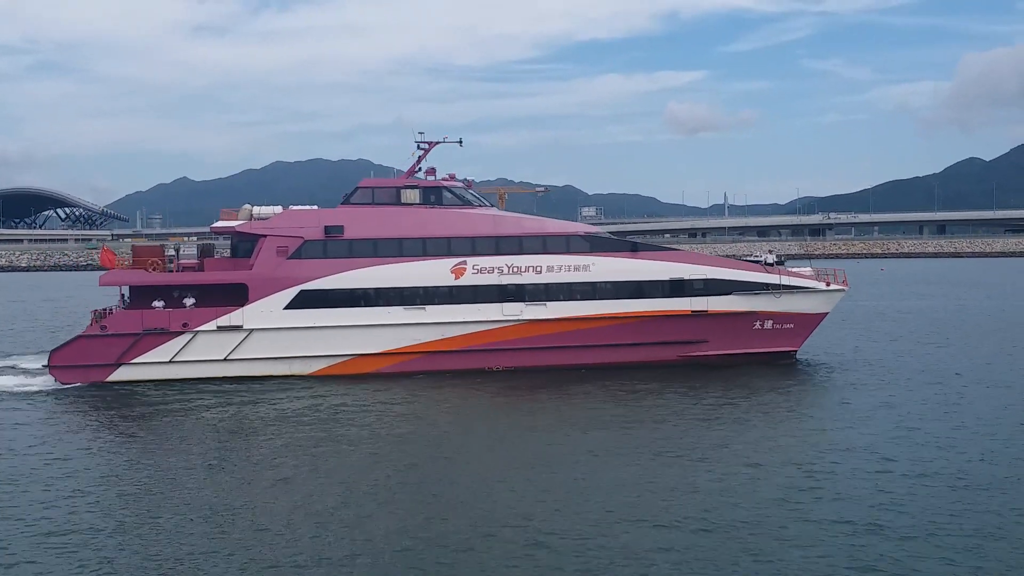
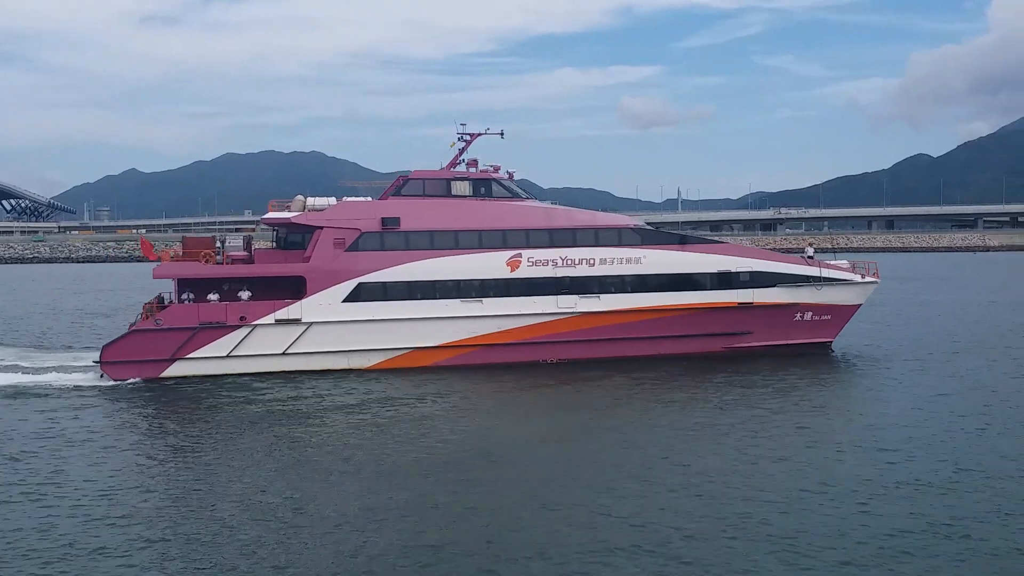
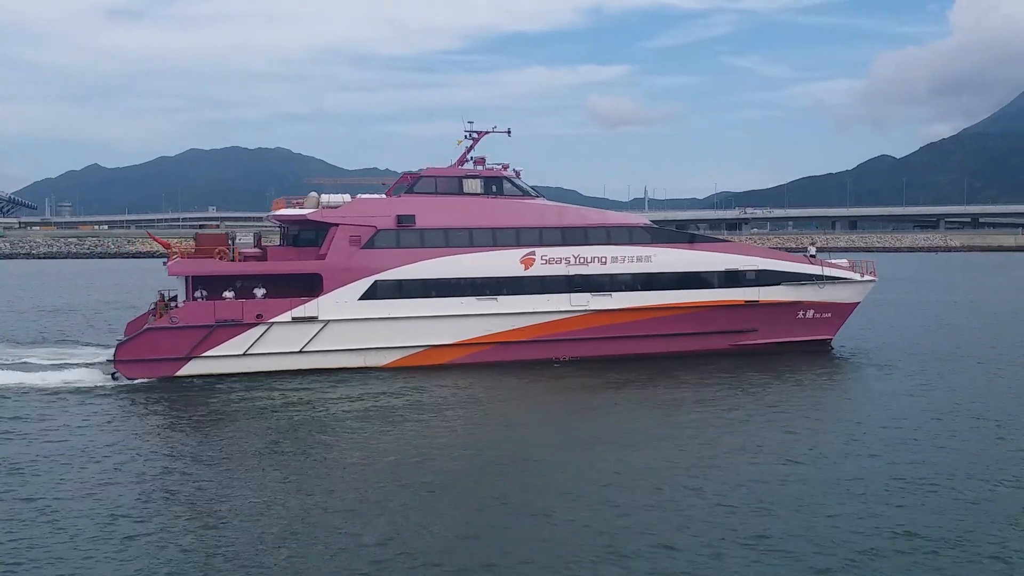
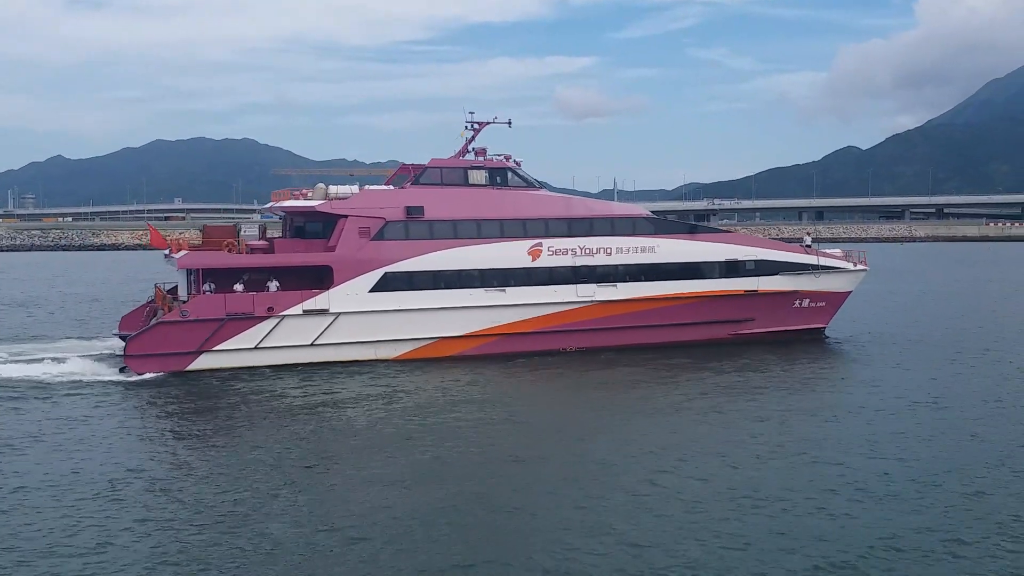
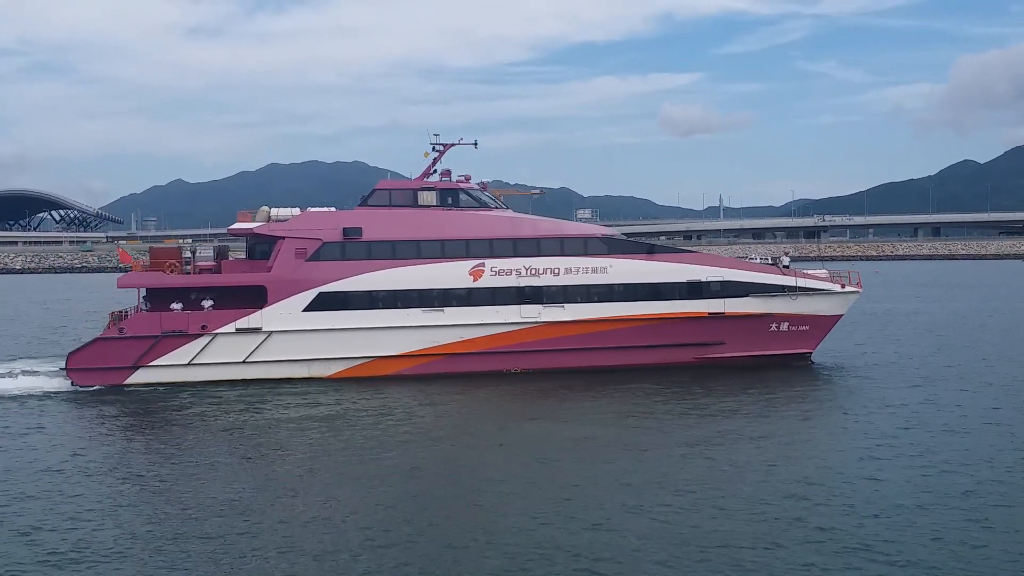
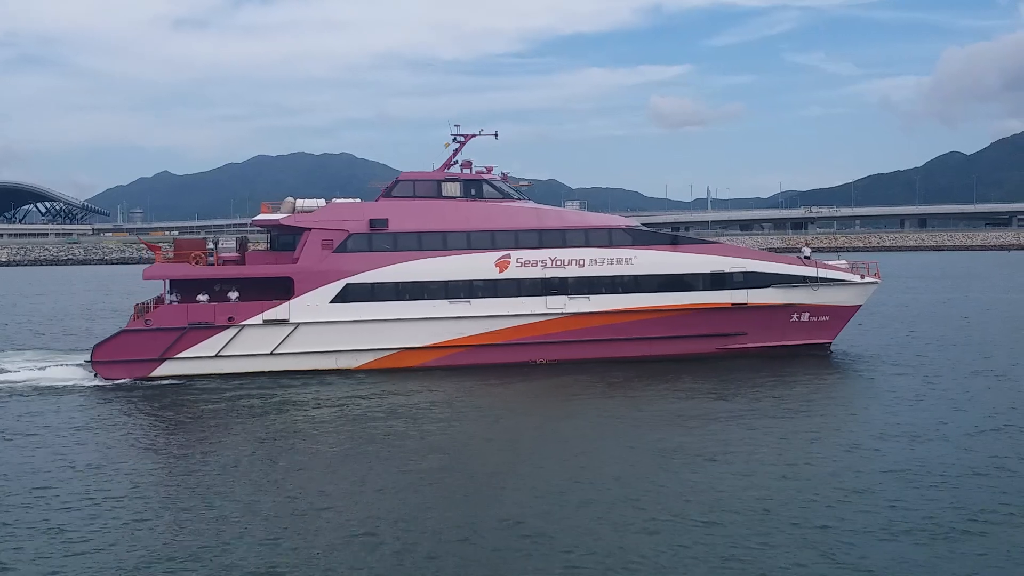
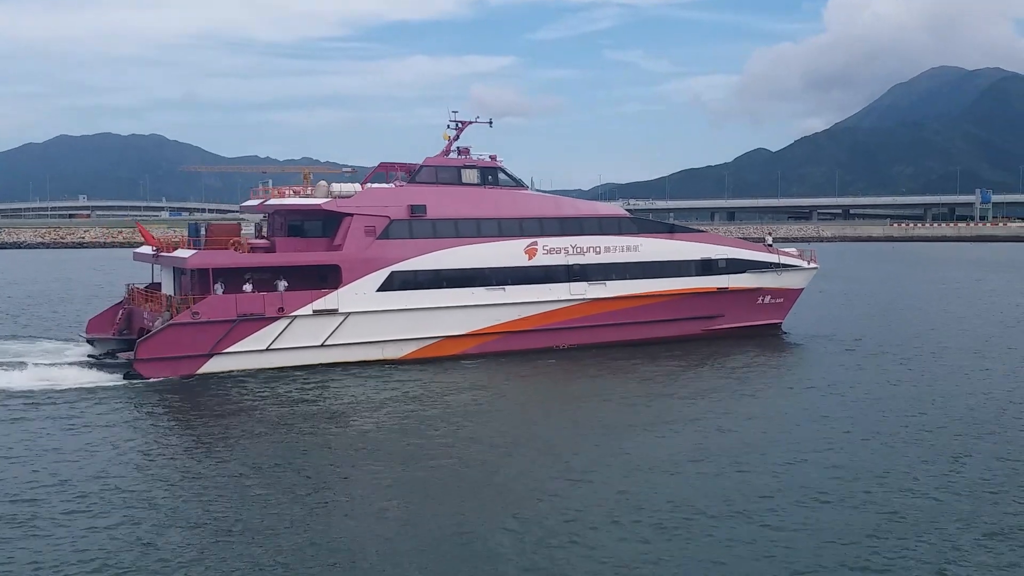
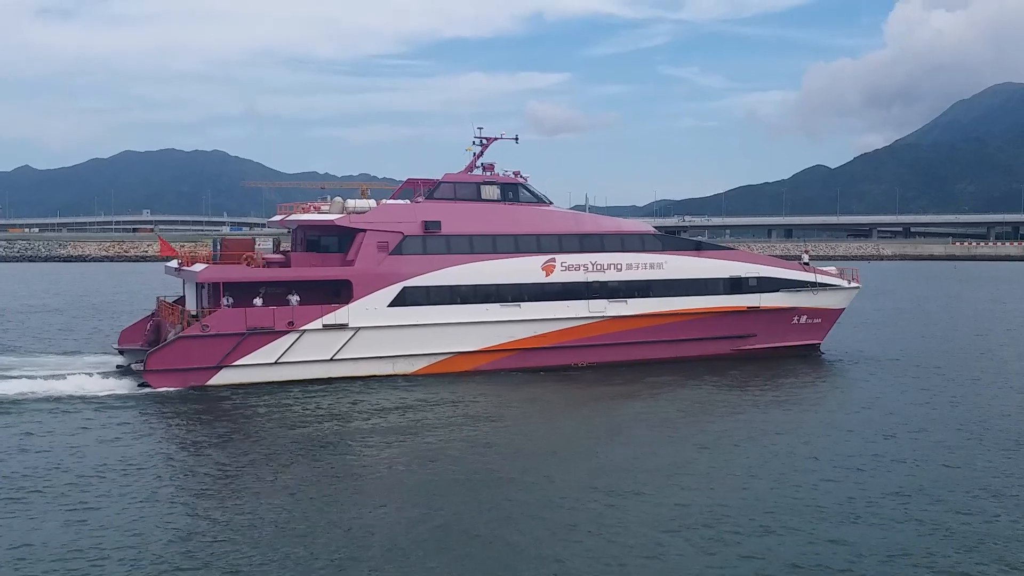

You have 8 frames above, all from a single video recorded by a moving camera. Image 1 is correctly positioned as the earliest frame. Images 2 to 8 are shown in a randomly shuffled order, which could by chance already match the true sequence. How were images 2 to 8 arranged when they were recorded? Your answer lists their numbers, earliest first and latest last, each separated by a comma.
5, 6, 2, 3, 4, 8, 7
